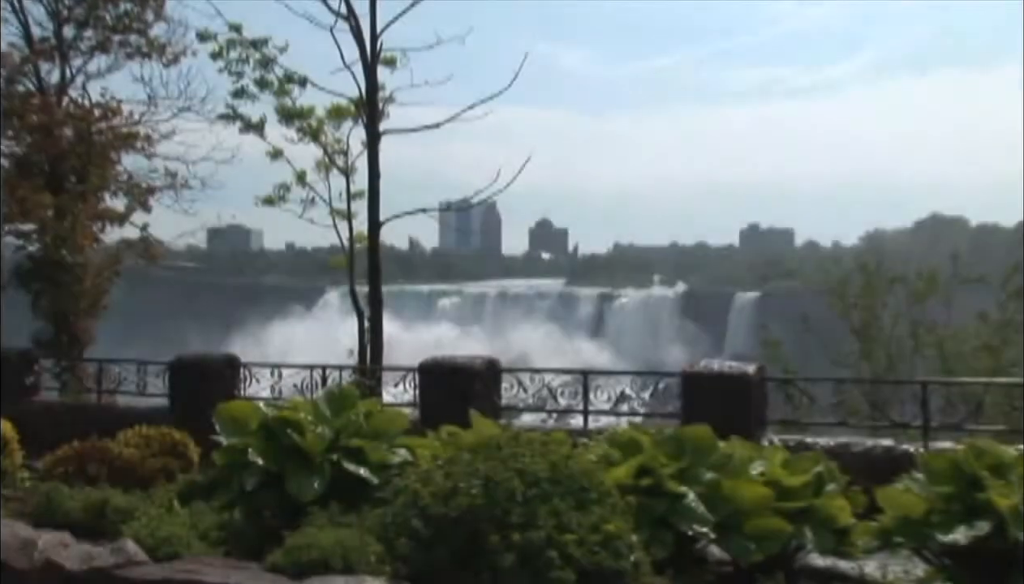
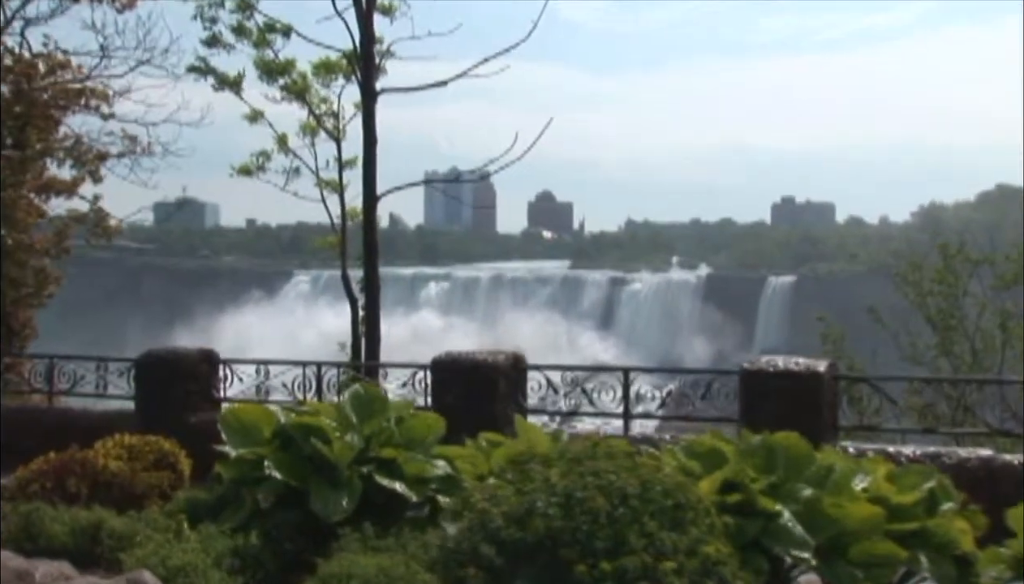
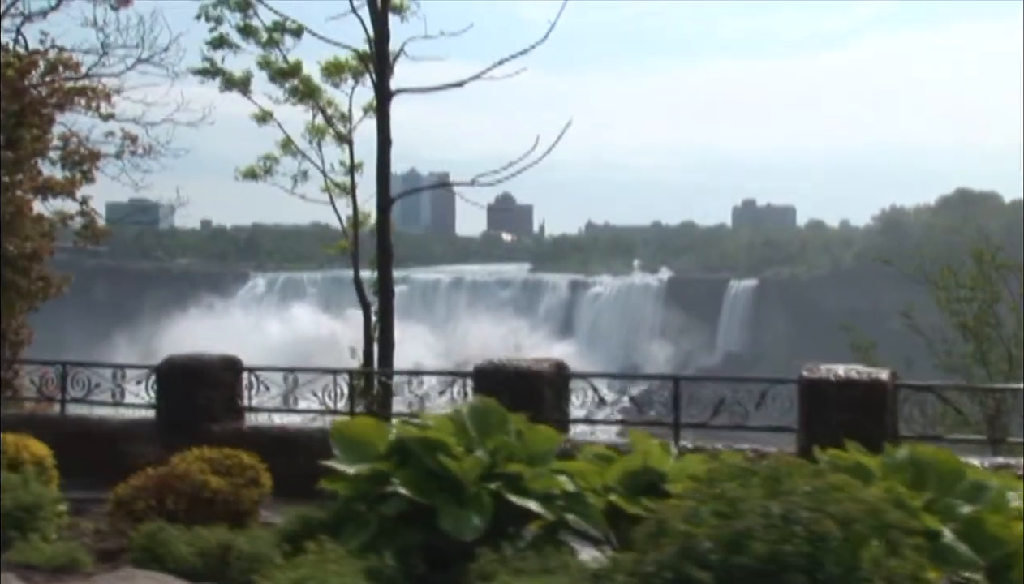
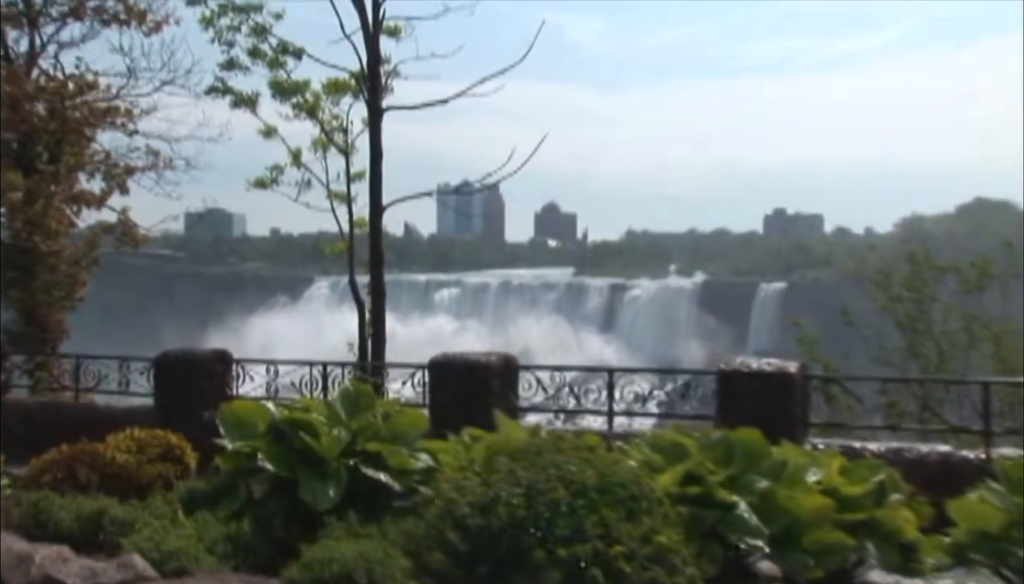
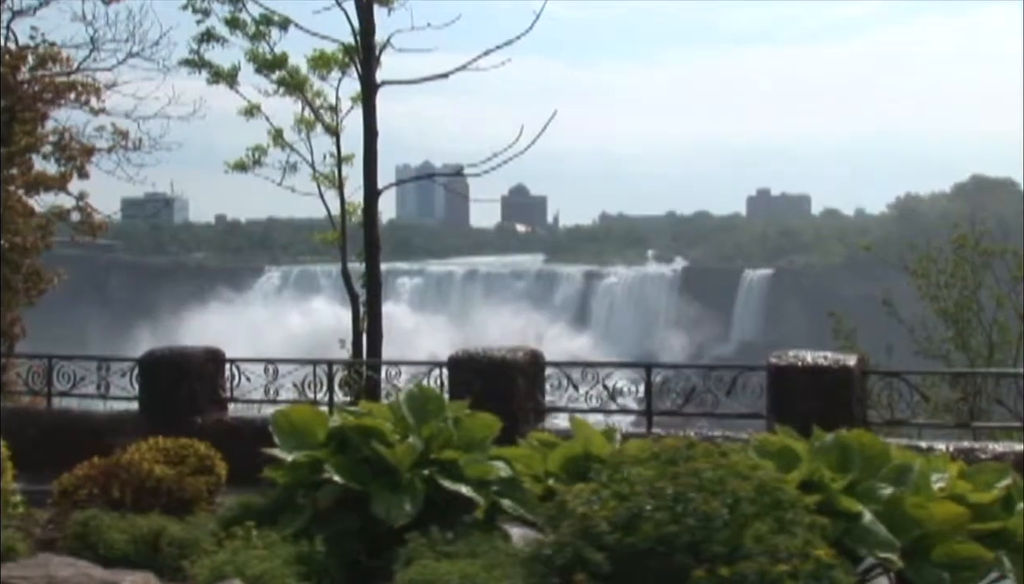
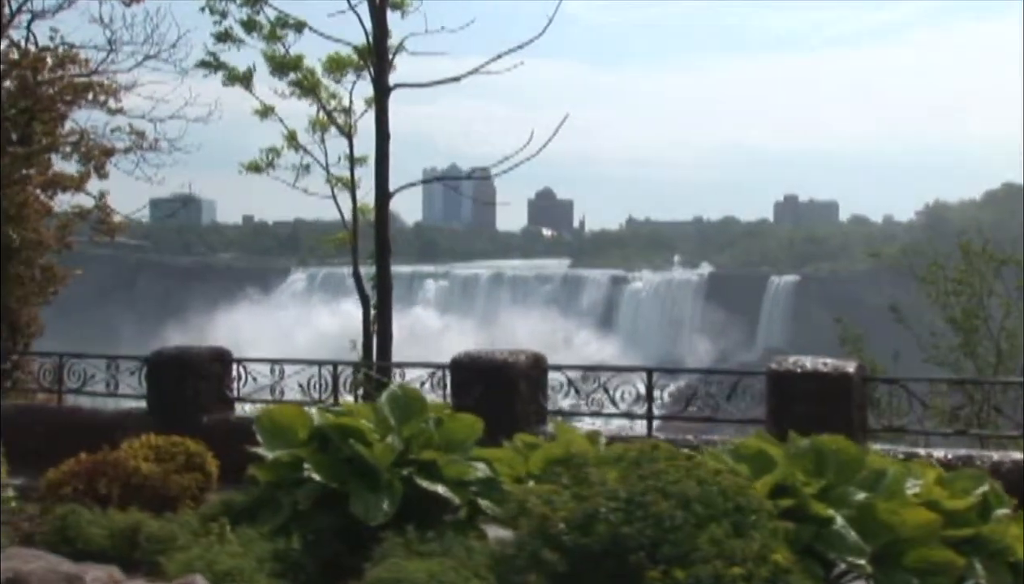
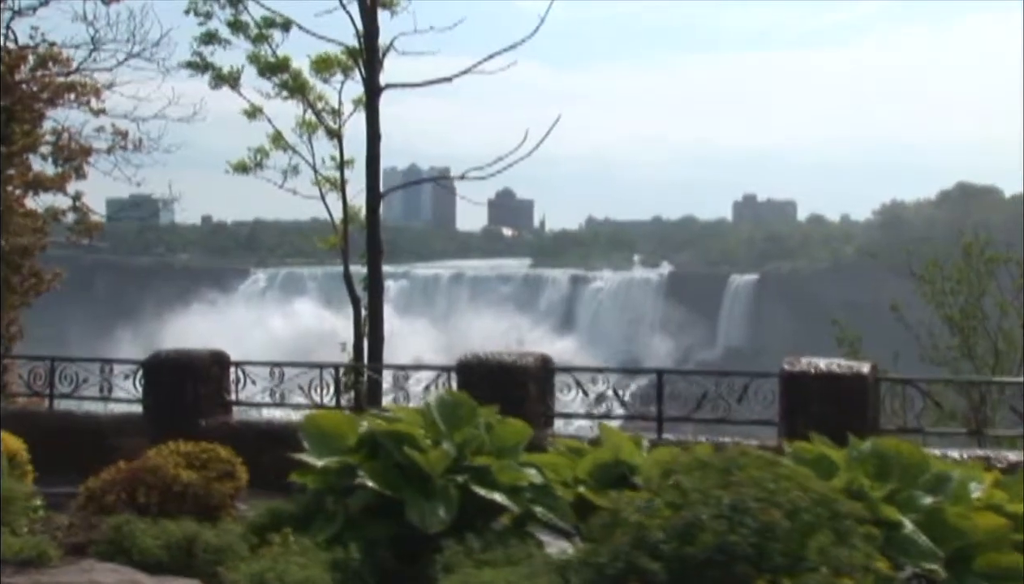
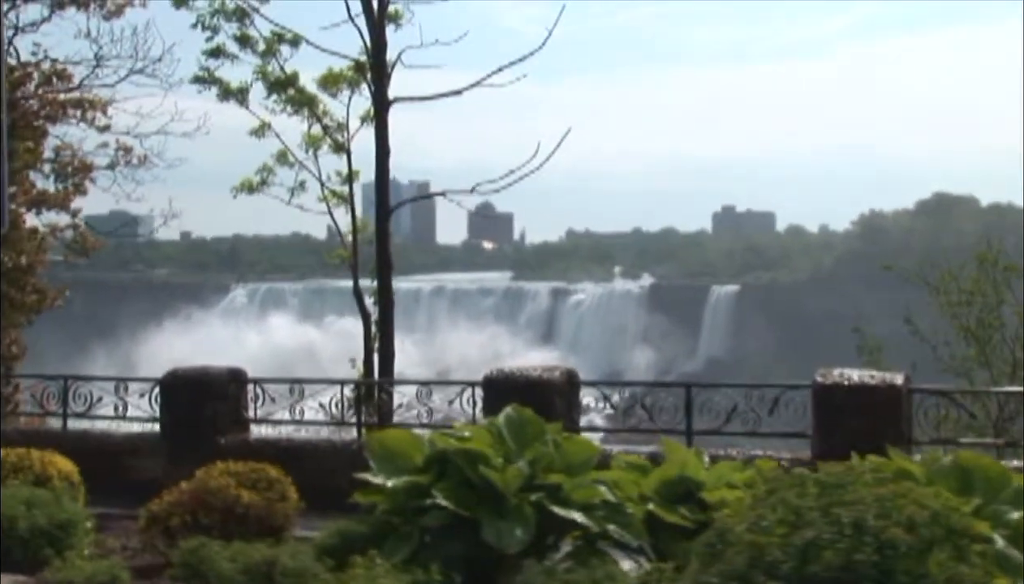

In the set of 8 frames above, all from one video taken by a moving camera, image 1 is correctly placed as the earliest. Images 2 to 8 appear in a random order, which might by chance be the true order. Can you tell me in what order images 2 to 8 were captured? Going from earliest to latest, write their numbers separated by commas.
4, 2, 6, 5, 7, 3, 8
